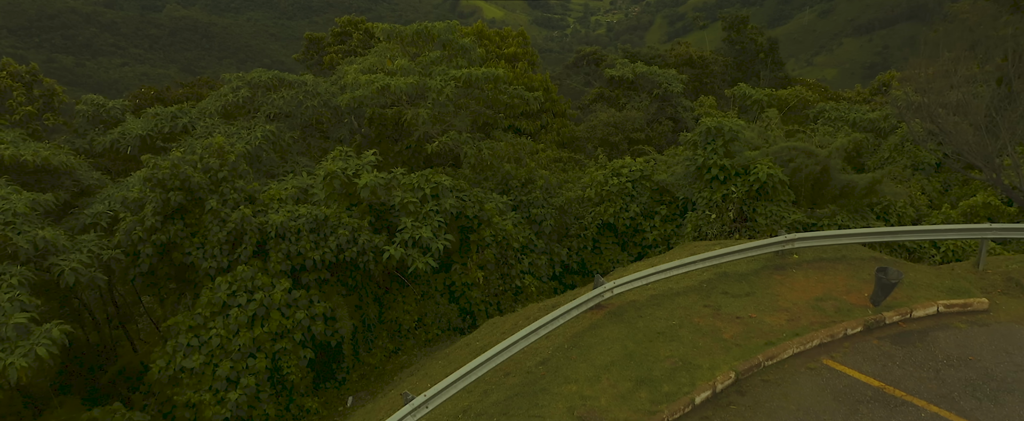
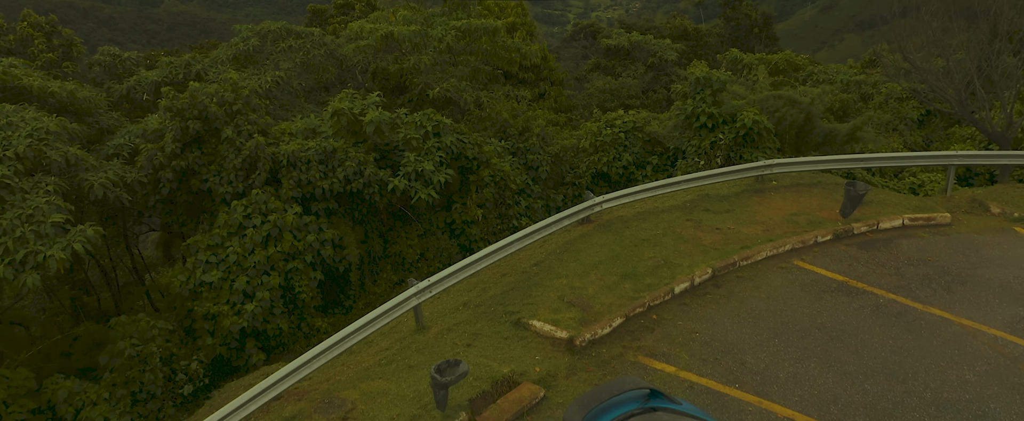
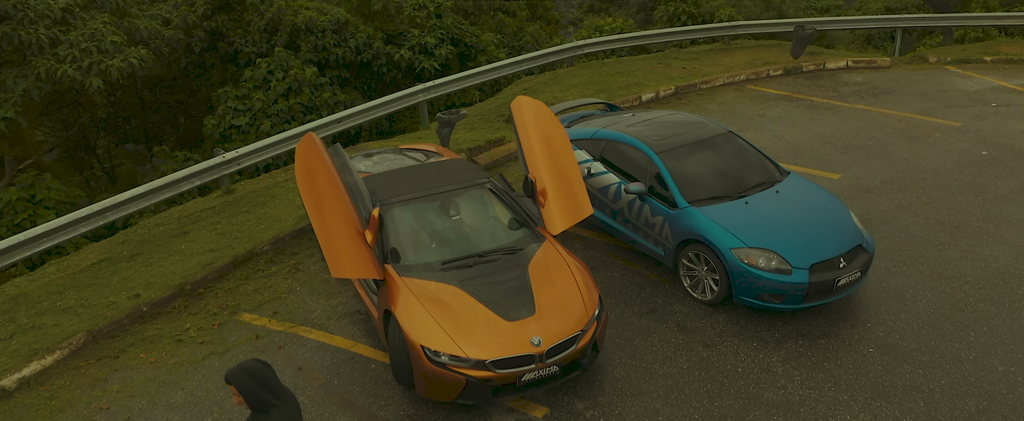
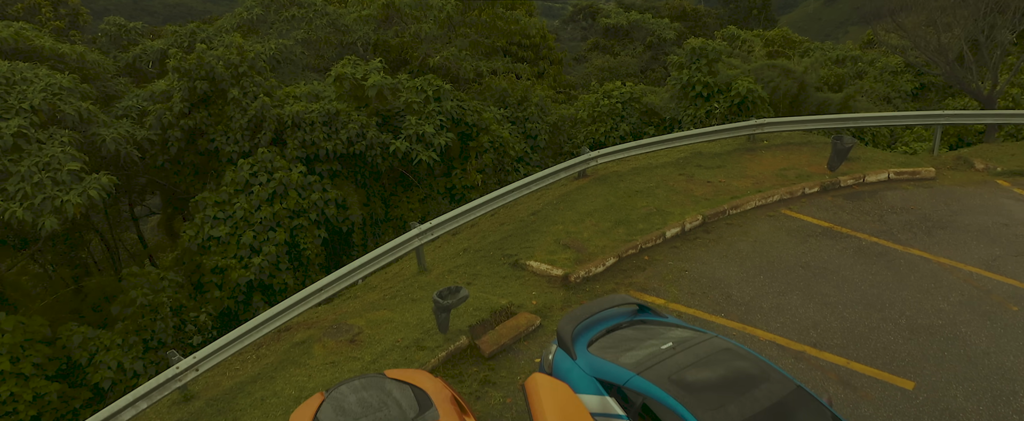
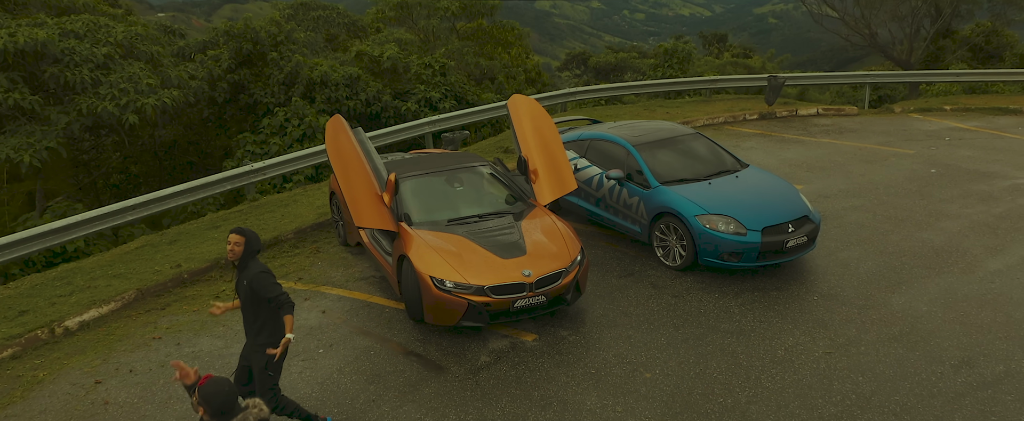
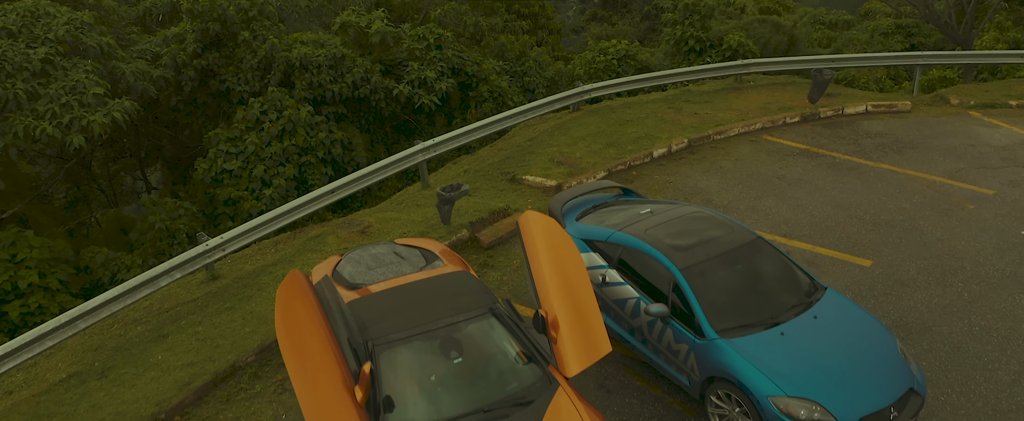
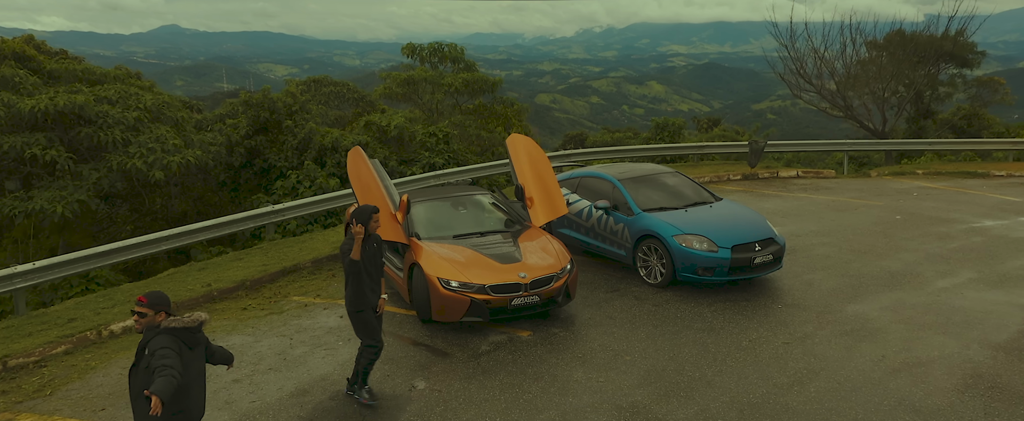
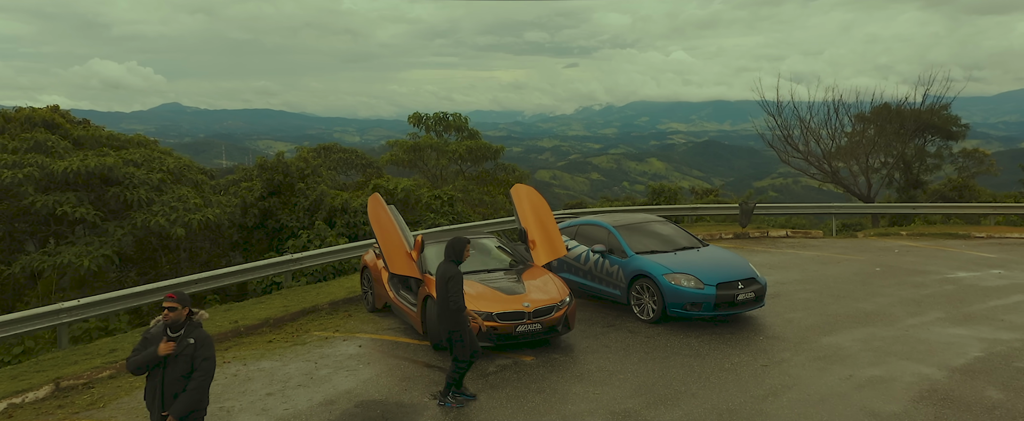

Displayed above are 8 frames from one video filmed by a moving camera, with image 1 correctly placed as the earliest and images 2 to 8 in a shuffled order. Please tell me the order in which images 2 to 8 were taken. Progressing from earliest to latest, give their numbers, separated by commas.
2, 4, 6, 3, 5, 7, 8
